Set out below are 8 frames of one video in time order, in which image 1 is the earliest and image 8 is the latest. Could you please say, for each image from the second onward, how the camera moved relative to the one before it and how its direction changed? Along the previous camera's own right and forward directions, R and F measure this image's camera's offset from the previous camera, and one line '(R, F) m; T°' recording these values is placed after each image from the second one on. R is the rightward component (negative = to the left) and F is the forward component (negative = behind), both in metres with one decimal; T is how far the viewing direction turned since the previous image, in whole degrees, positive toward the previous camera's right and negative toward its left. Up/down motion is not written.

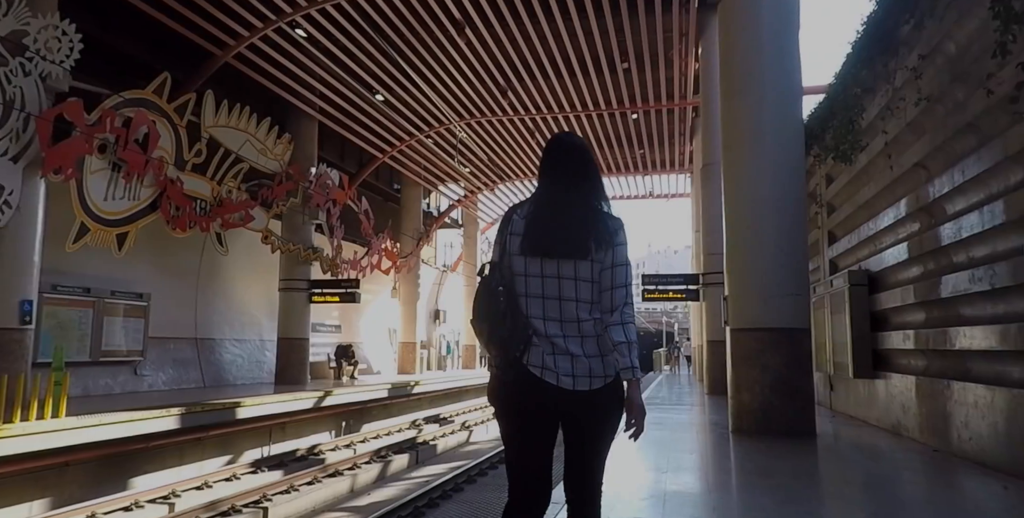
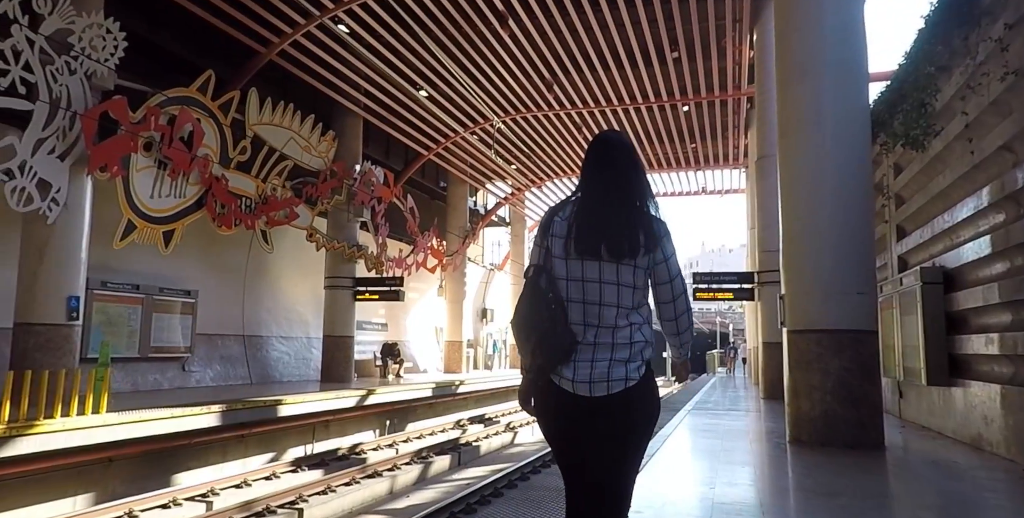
(+0.1, +0.3) m; -4°
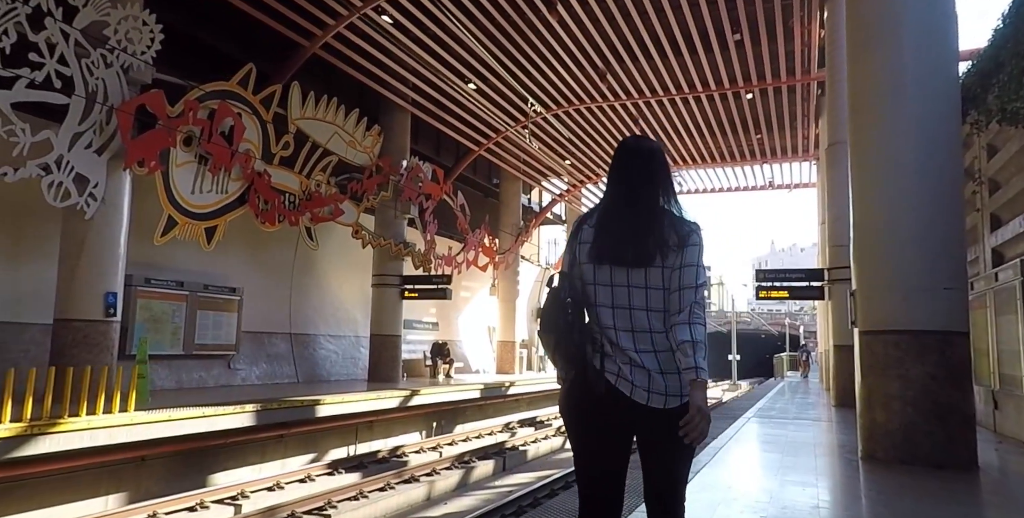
(+0.2, +0.5) m; -5°
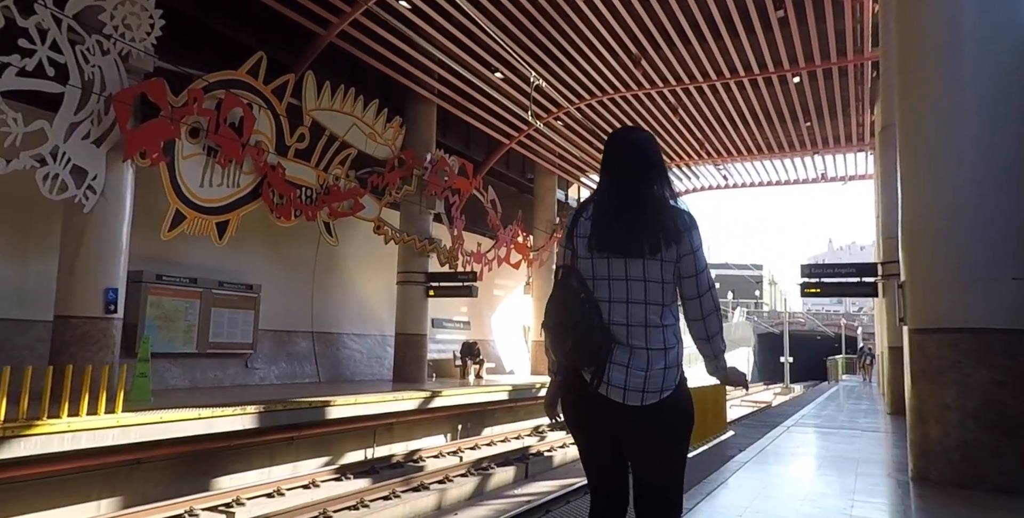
(+0.3, +0.5) m; -4°
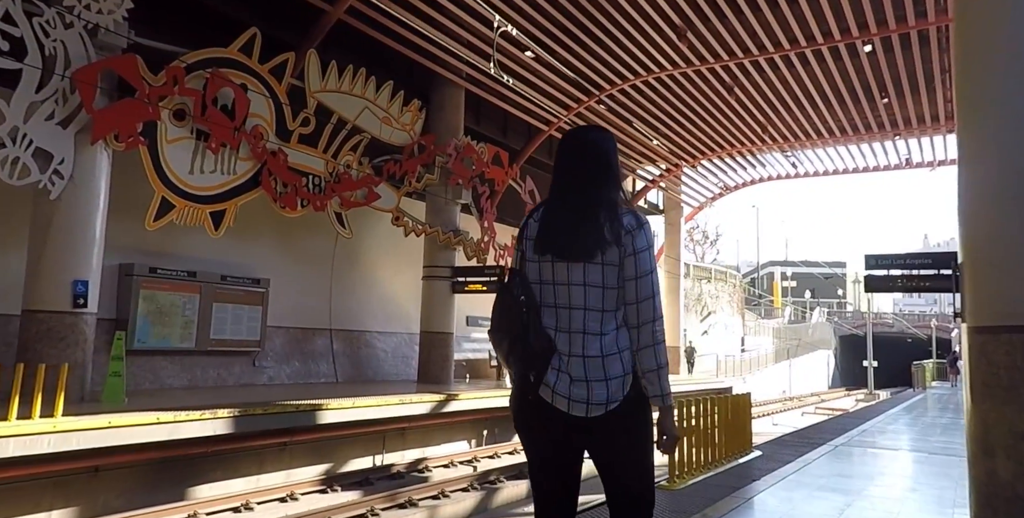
(+0.7, +0.9) m; -6°
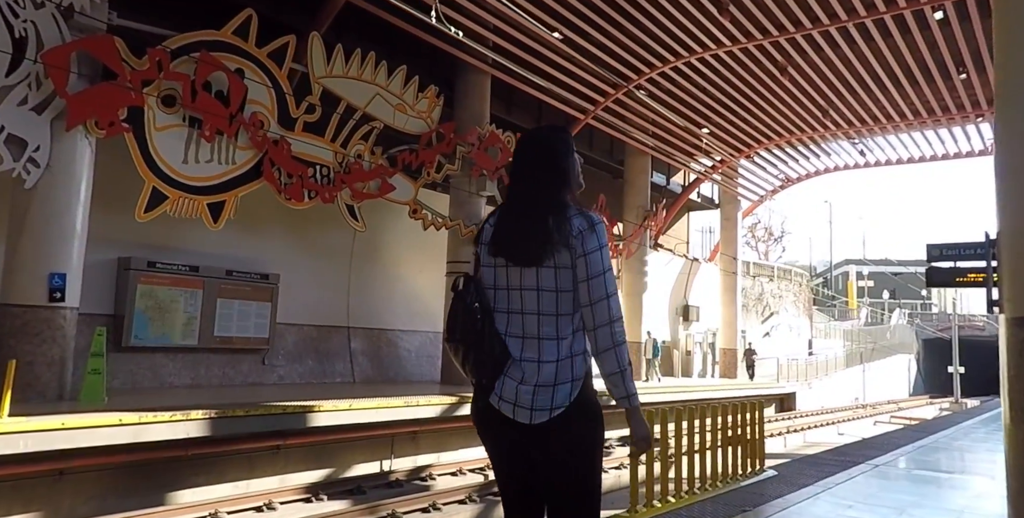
(+0.6, +0.7) m; -6°
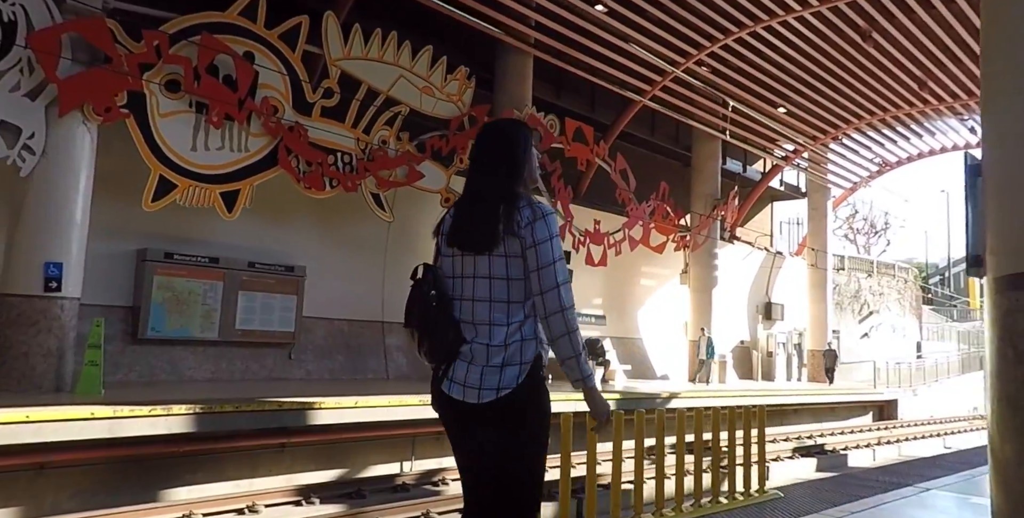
(+0.8, +0.7) m; -8°
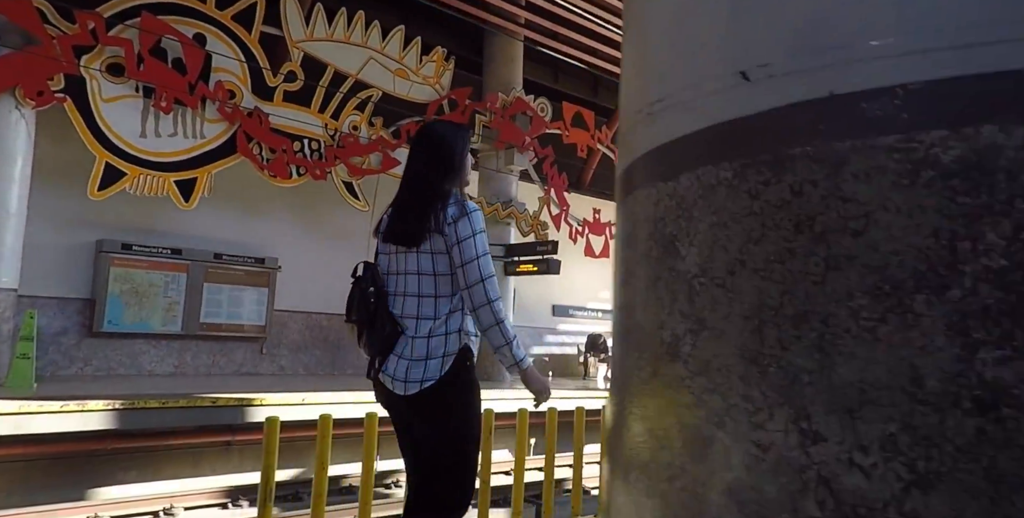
(+0.9, +0.6) m; -4°
